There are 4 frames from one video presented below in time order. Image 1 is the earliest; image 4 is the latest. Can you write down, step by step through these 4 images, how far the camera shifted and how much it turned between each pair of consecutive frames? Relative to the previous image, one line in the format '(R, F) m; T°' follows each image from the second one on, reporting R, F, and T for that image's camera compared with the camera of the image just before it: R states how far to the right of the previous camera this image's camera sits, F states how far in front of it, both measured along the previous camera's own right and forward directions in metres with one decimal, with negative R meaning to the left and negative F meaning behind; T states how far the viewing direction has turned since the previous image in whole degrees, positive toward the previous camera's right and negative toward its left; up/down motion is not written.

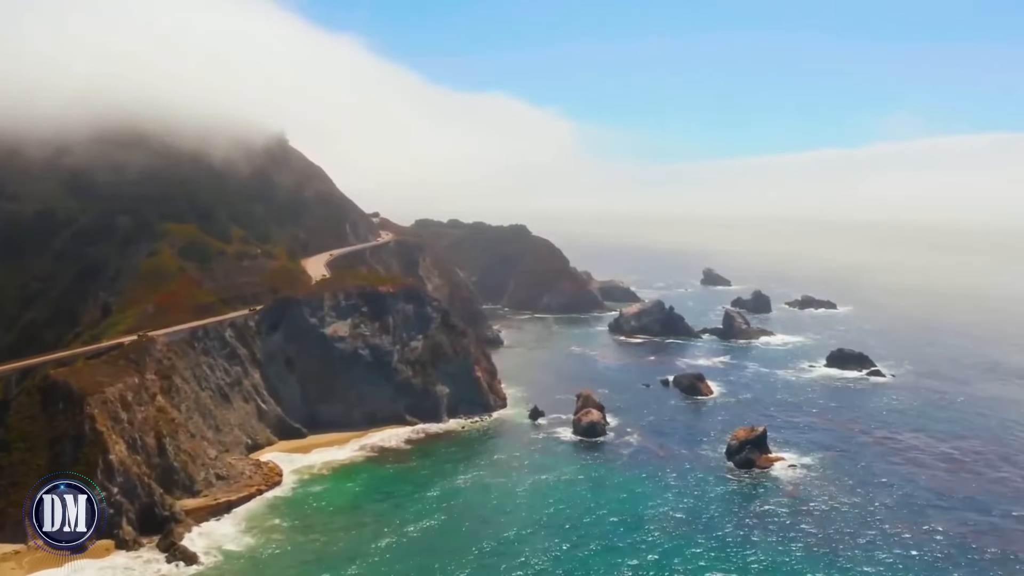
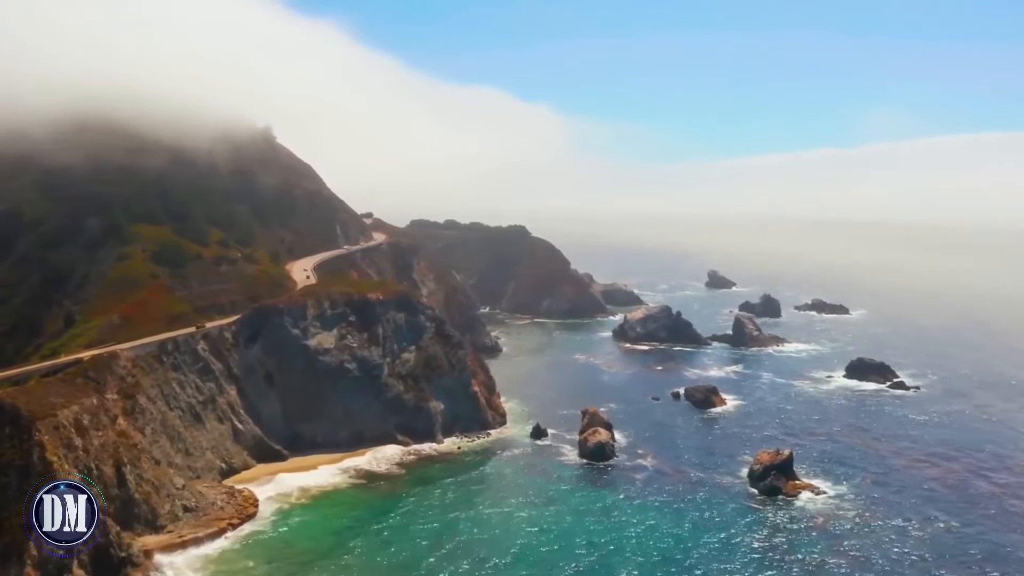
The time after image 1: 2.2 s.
(-0.2, +6.8) m; 0°
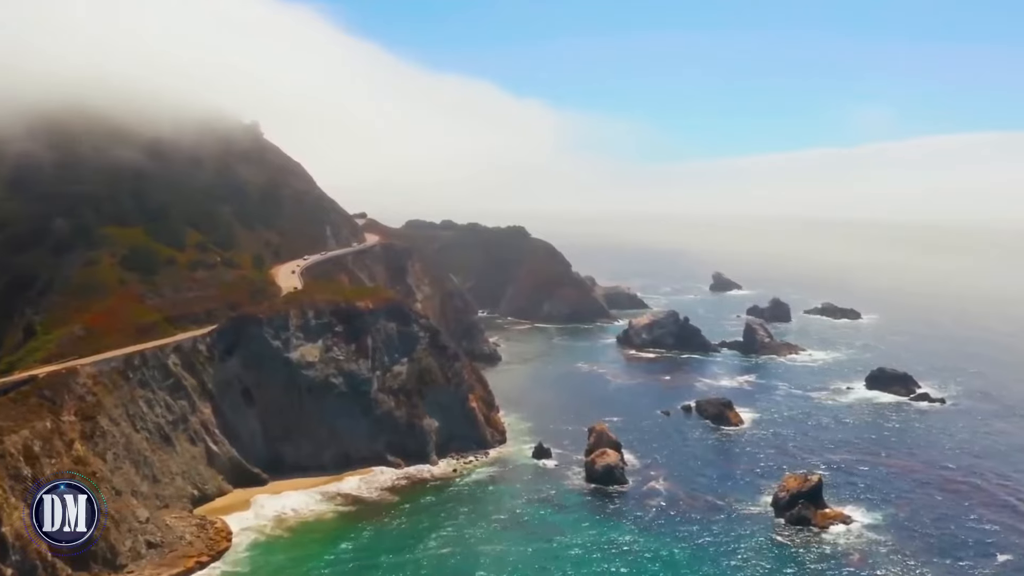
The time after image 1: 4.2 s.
(-0.3, +6.2) m; 0°
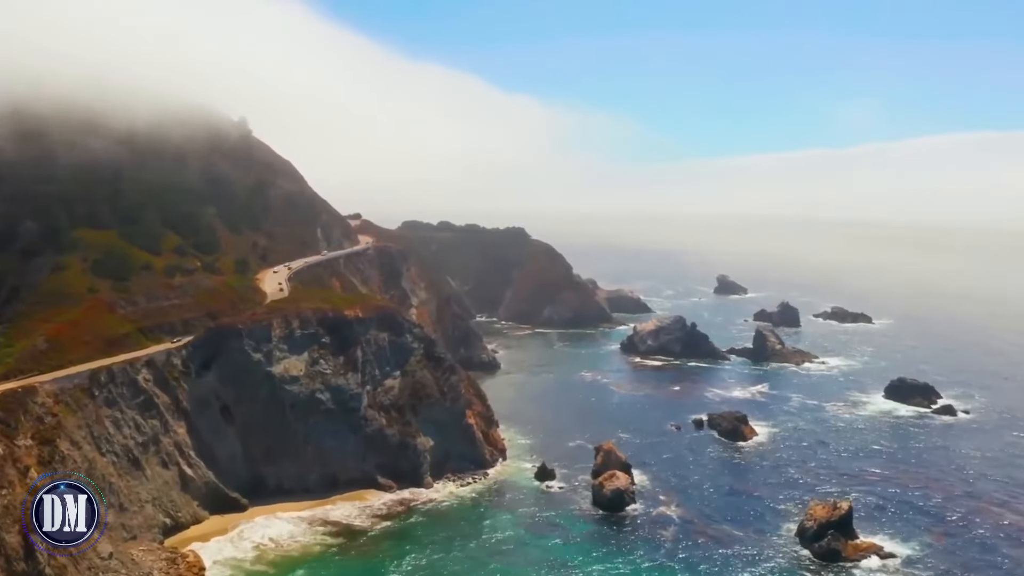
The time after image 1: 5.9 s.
(-0.2, +5.3) m; 0°
